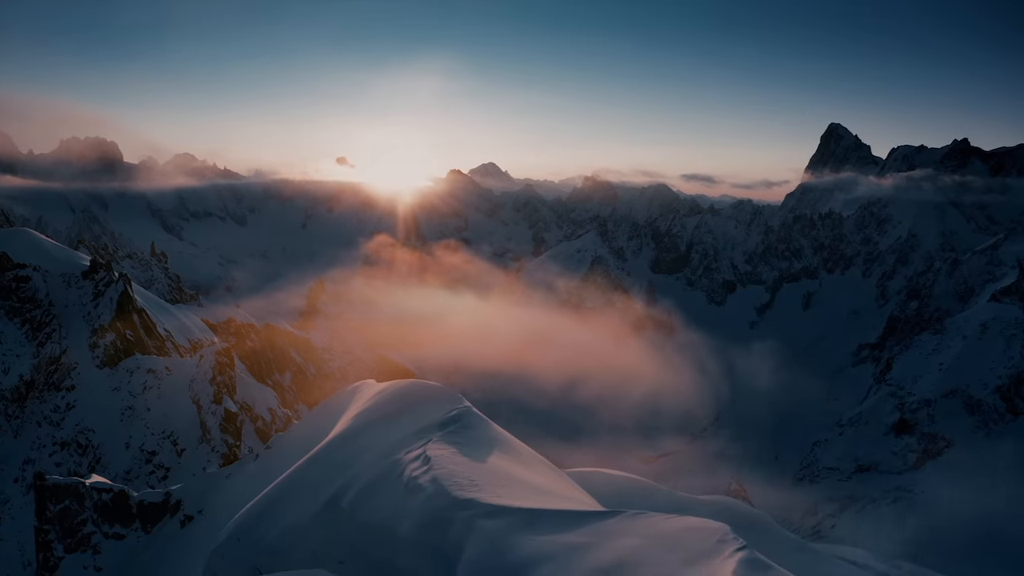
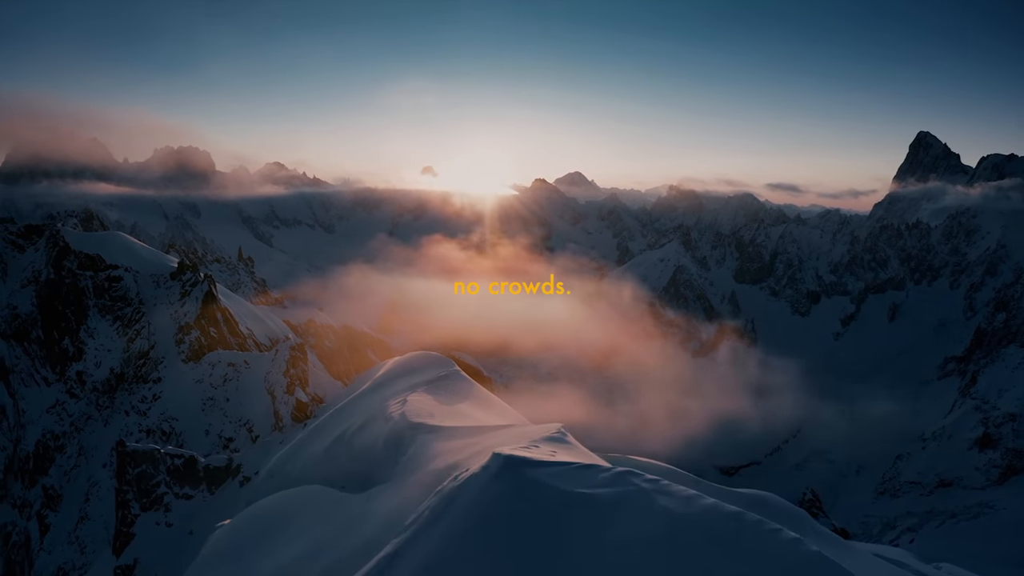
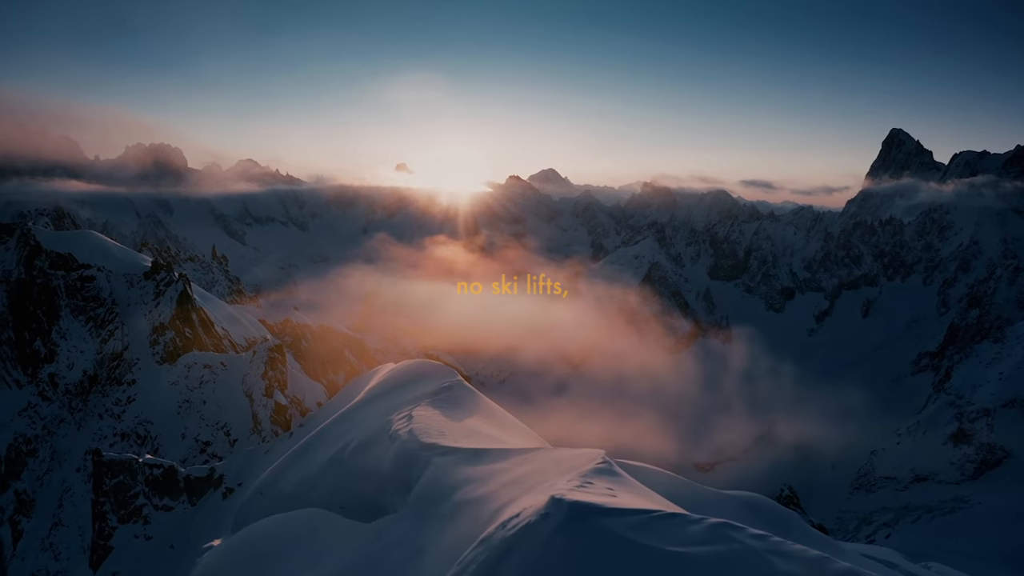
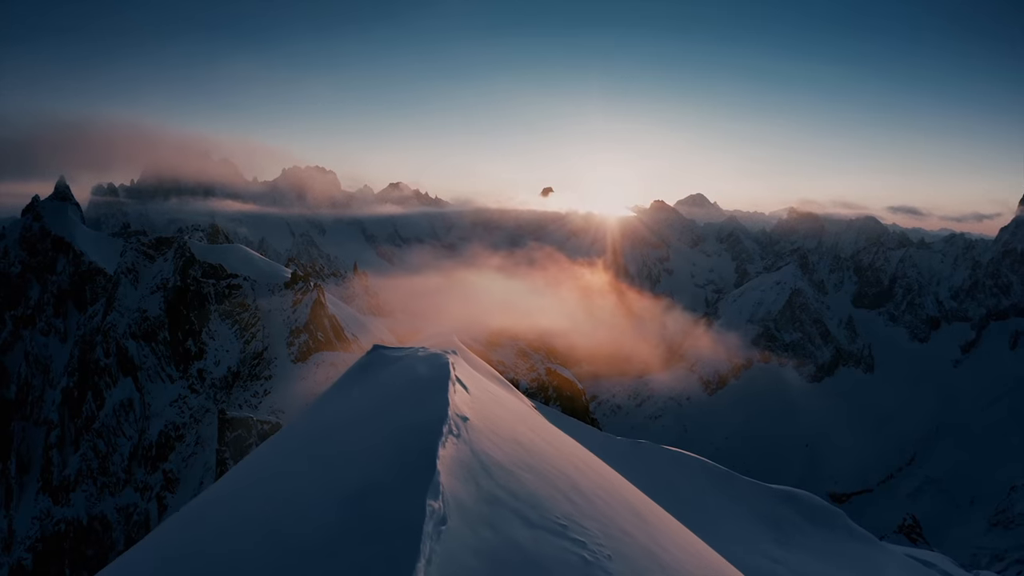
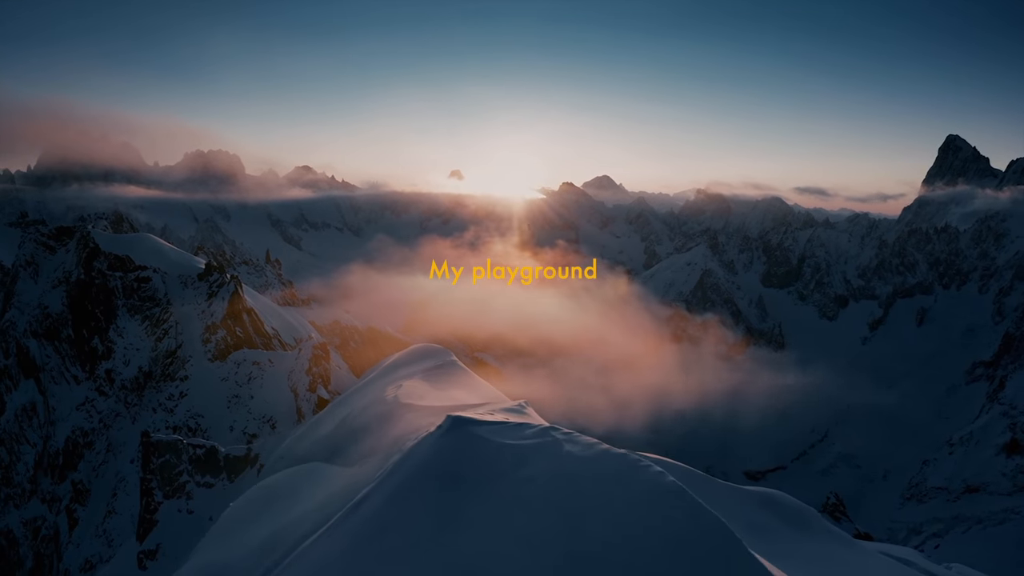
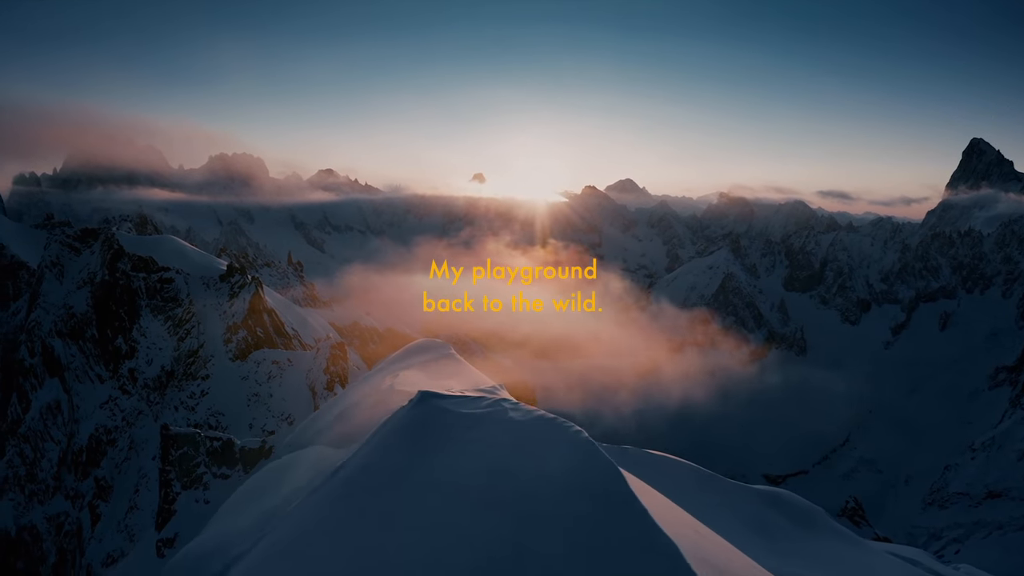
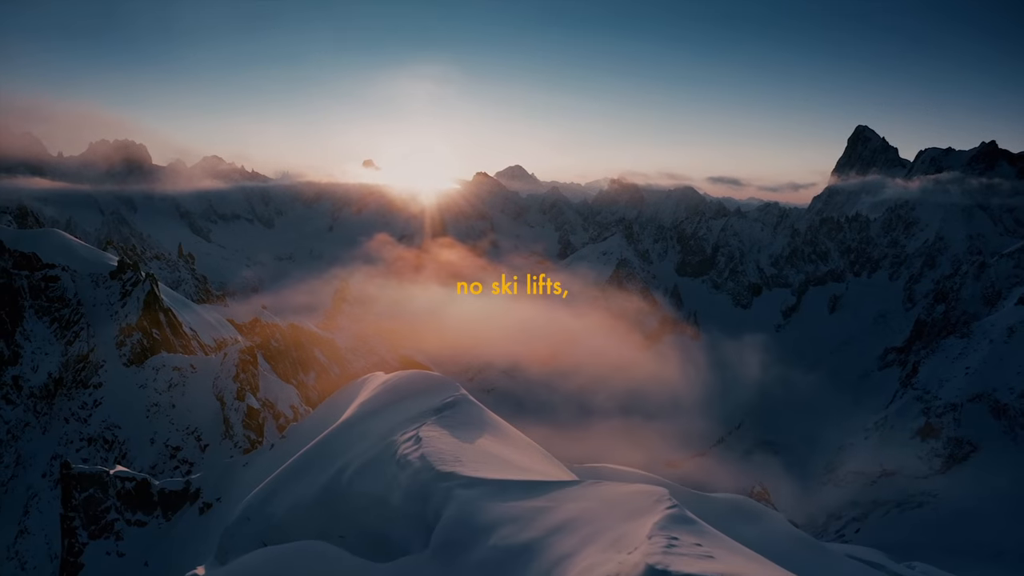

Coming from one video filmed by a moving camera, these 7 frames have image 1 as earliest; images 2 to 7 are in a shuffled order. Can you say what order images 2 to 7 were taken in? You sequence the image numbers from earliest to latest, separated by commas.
7, 3, 2, 5, 6, 4
